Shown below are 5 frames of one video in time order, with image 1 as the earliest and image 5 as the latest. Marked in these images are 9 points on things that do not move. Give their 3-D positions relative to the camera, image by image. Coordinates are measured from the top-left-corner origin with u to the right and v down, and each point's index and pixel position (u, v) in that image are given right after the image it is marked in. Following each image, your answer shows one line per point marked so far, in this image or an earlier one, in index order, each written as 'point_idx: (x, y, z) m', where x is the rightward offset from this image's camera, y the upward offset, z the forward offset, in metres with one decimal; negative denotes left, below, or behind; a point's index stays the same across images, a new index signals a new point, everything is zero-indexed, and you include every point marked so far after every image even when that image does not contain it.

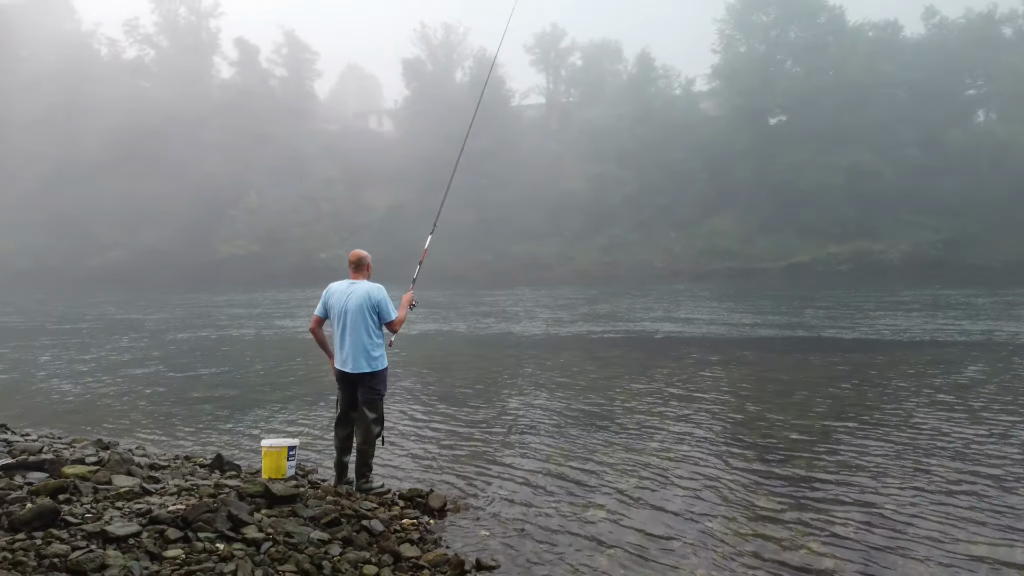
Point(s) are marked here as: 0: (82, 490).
0: (-3.2, -1.5, +6.1) m
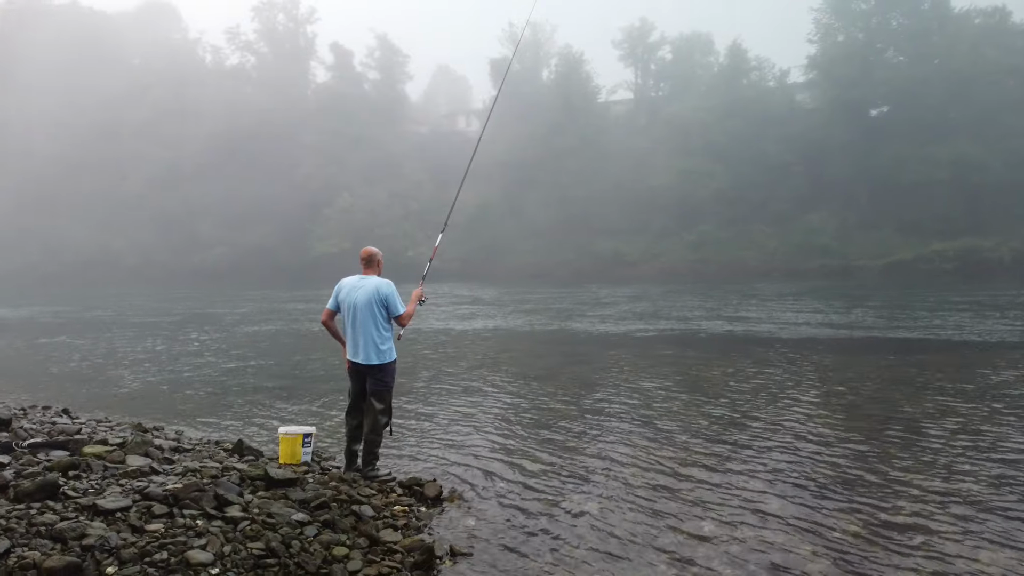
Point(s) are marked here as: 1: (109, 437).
0: (-3.4, -1.5, +6.7) m
1: (-4.1, -1.5, +8.2) m
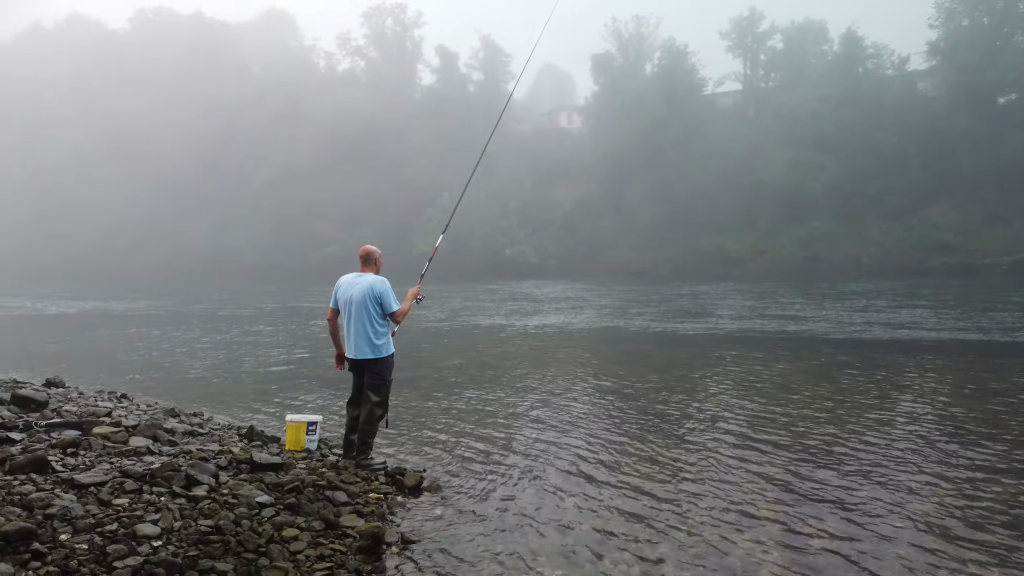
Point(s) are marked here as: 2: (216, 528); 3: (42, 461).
0: (-3.8, -1.4, +7.3) m
1: (-4.2, -1.4, +8.9) m
2: (-2.2, -1.8, +6.0) m
3: (-3.7, -1.4, +6.5) m
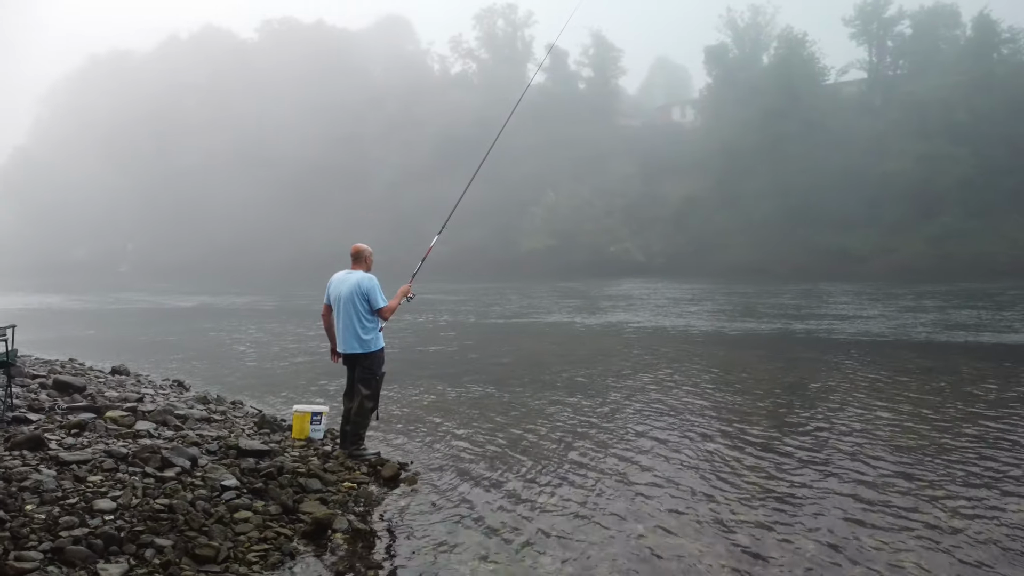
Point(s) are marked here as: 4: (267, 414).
0: (-4.1, -1.4, +8.0) m
1: (-4.3, -1.4, +9.7) m
2: (-2.7, -1.8, +6.5) m
3: (-4.2, -1.3, +7.2) m
4: (-3.1, -1.6, +10.4) m
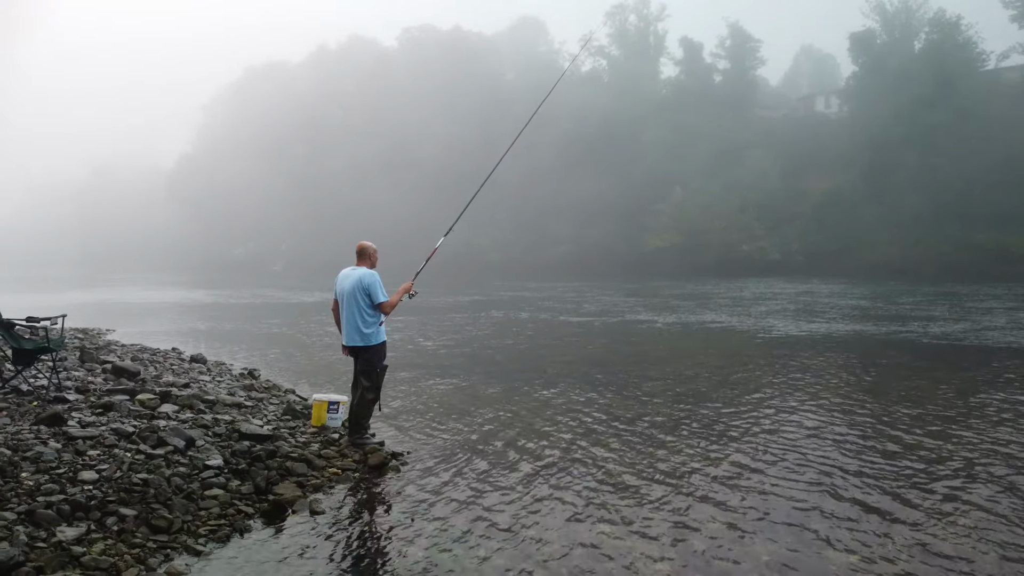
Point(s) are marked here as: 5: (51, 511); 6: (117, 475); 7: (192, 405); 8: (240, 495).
0: (-4.3, -1.3, +8.9) m
1: (-4.1, -1.3, +10.5) m
2: (-3.2, -1.7, +7.2) m
3: (-4.5, -1.3, +8.1) m
4: (-2.9, -1.5, +11.0) m
5: (-3.6, -1.8, +6.4) m
6: (-3.5, -1.6, +7.2) m
7: (-3.8, -1.4, +9.7) m
8: (-2.5, -1.9, +7.4) m
